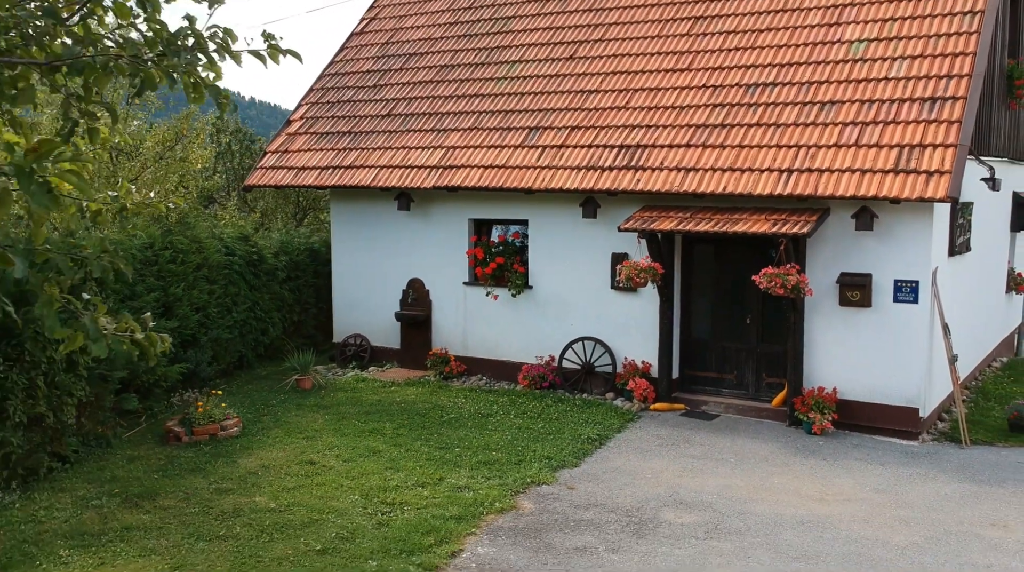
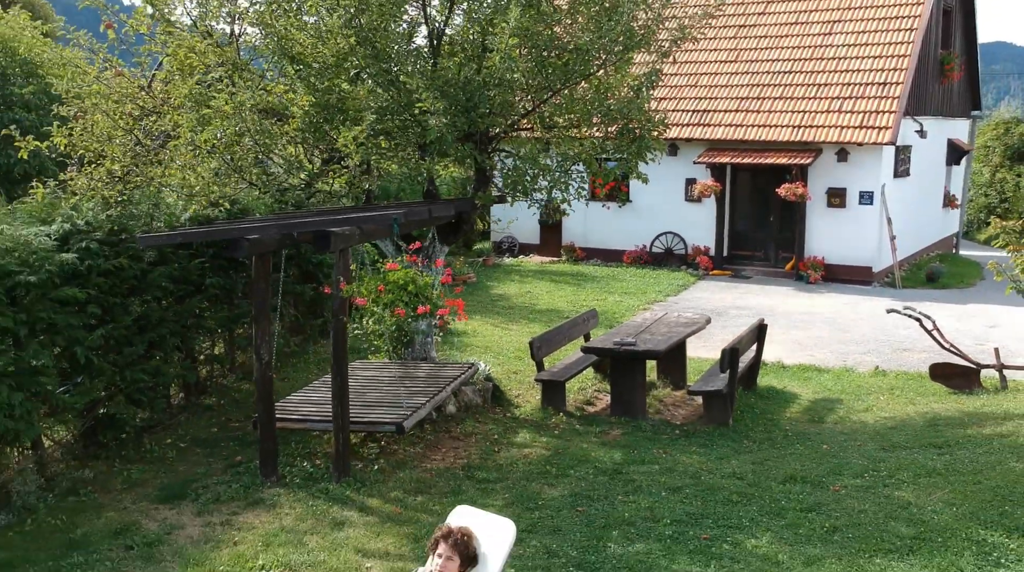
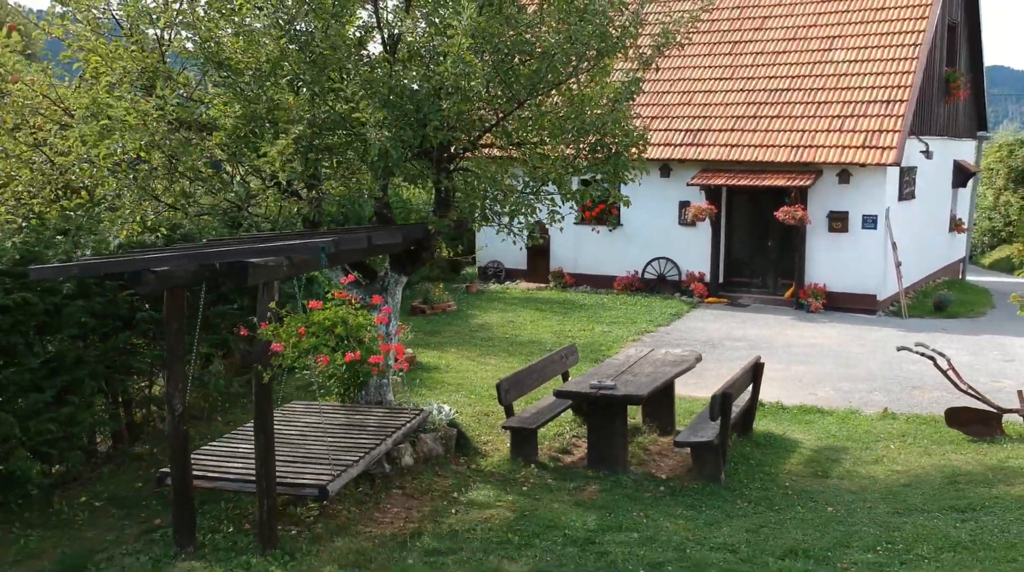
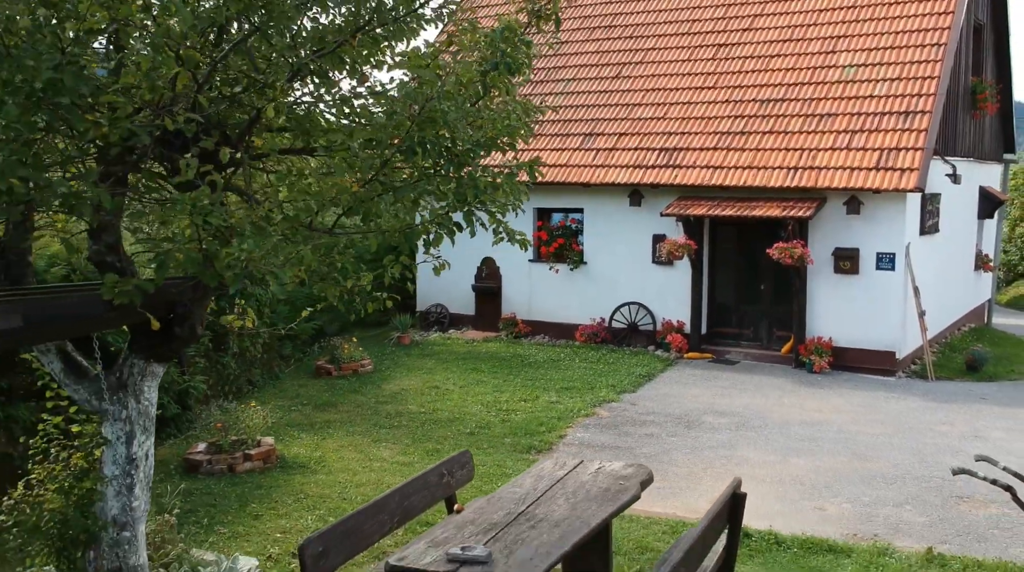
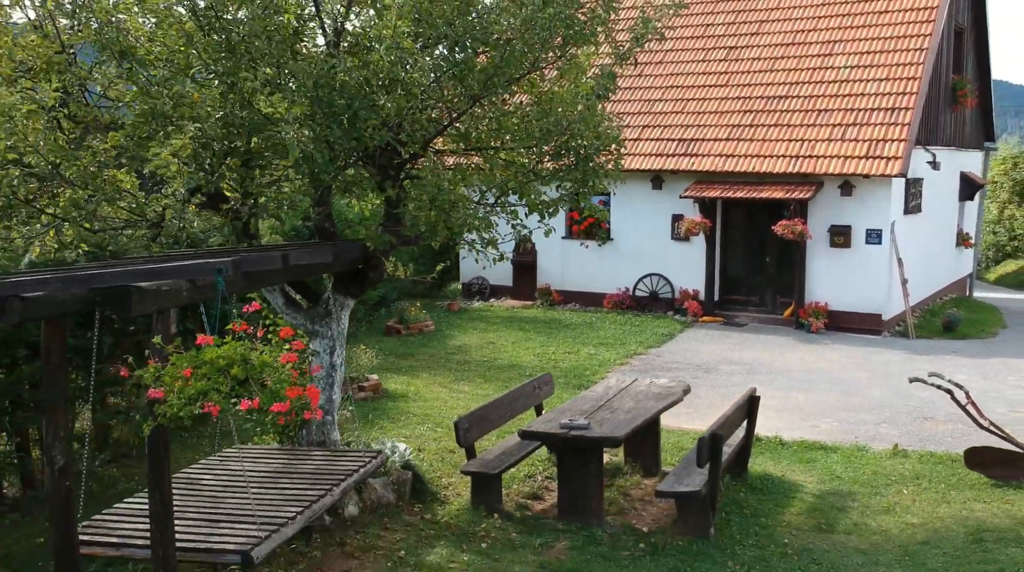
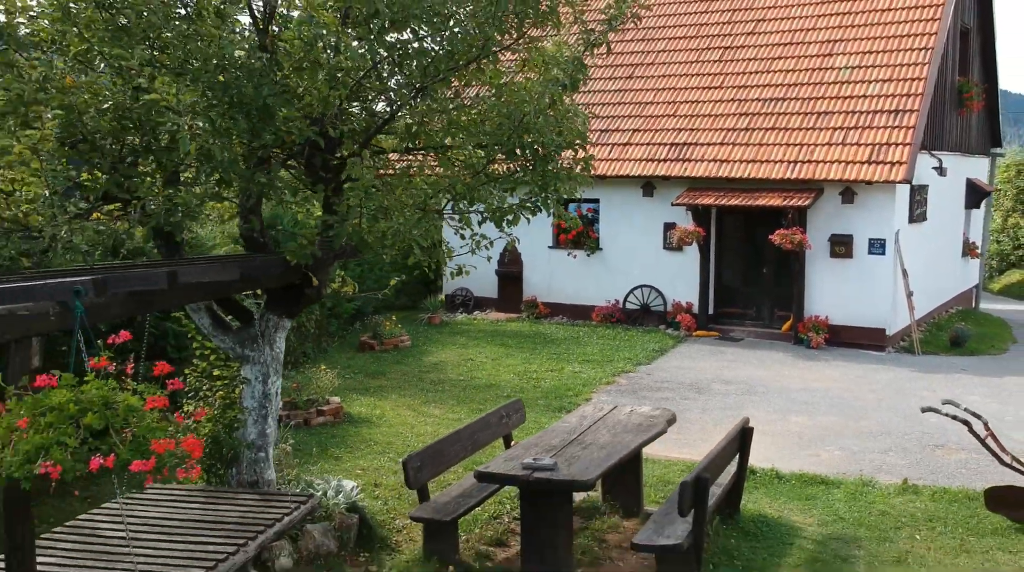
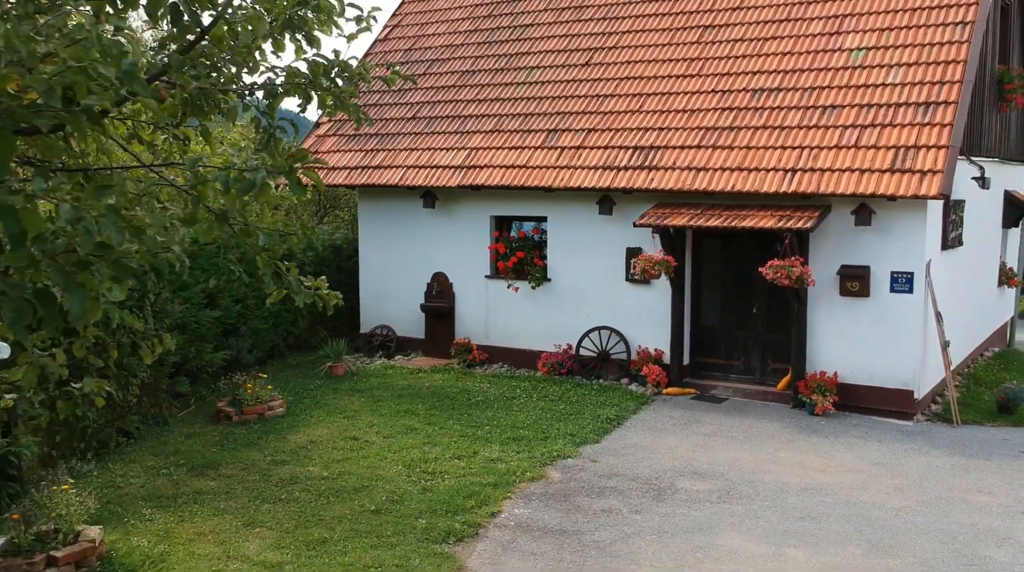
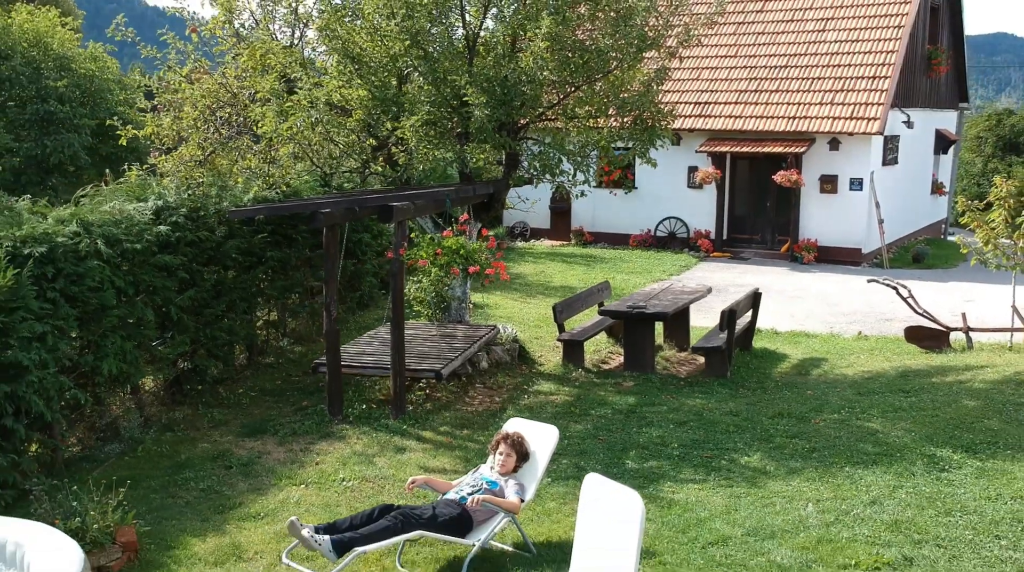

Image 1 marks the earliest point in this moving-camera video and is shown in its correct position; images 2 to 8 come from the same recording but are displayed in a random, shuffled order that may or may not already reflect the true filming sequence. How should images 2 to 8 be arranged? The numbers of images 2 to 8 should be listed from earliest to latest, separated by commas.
7, 4, 6, 5, 3, 2, 8
